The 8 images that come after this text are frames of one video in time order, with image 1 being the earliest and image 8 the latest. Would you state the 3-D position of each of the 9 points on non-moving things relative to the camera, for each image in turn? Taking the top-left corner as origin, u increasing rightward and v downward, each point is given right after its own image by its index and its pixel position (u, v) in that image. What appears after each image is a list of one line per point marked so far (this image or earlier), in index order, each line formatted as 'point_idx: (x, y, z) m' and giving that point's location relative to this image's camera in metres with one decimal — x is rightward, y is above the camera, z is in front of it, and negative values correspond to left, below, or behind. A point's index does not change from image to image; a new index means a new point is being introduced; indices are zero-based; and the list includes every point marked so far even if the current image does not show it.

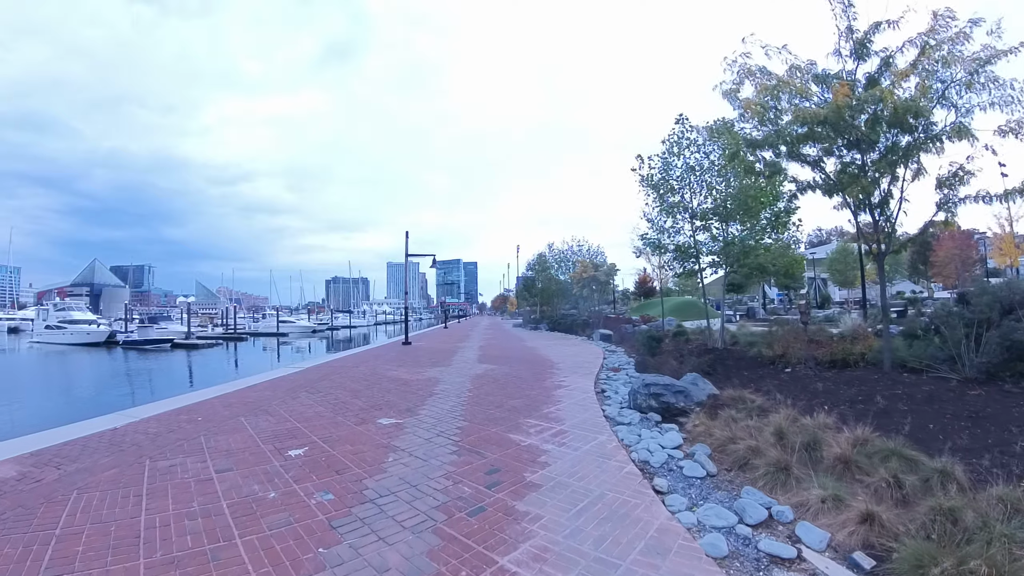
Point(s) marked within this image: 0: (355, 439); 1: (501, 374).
0: (-1.7, -1.6, +5.3) m
1: (-0.2, -1.7, +10.1) m
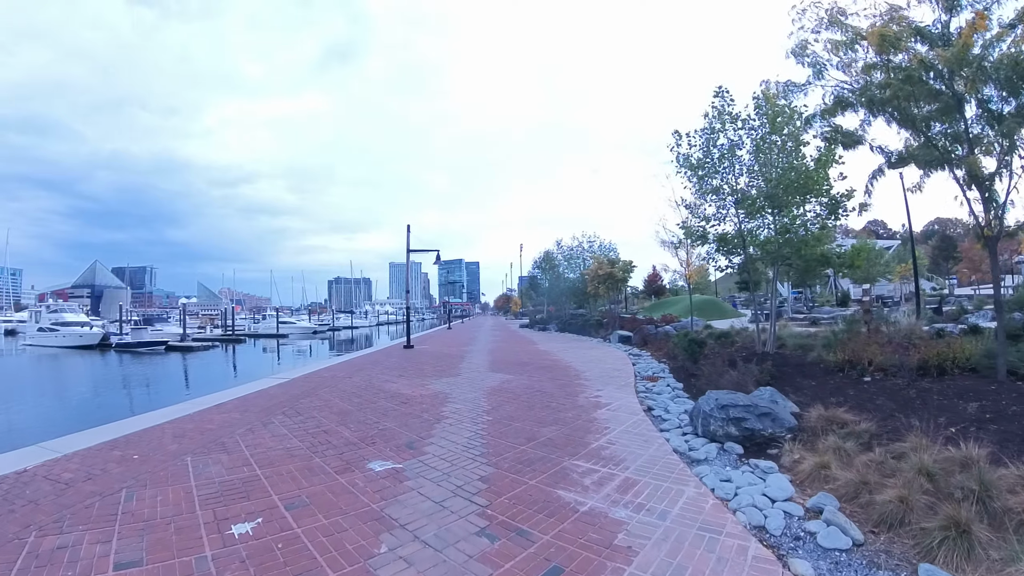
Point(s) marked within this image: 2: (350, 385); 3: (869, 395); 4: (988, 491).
0: (-1.3, -1.6, +3.7) m
1: (+0.2, -1.6, +8.4) m
2: (-2.9, -1.8, +8.6) m
3: (+5.4, -1.6, +7.4) m
4: (+4.1, -1.8, +4.2) m
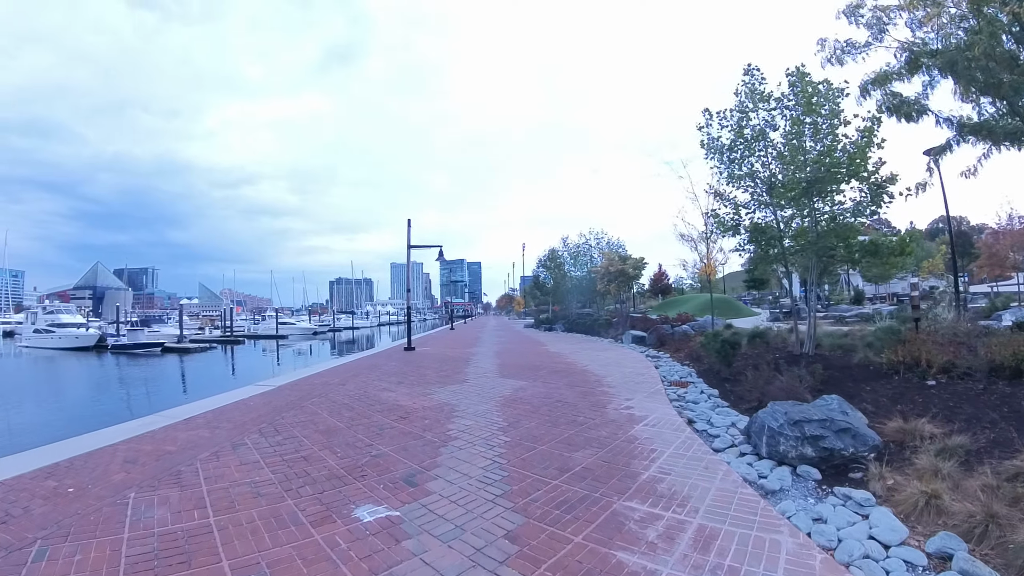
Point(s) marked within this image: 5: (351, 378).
0: (-1.1, -1.5, +2.6) m
1: (+0.4, -1.6, +7.4) m
2: (-2.7, -1.7, +7.6) m
3: (+5.7, -1.5, +6.4) m
4: (+4.3, -1.7, +3.1) m
5: (-3.2, -1.8, +9.5) m
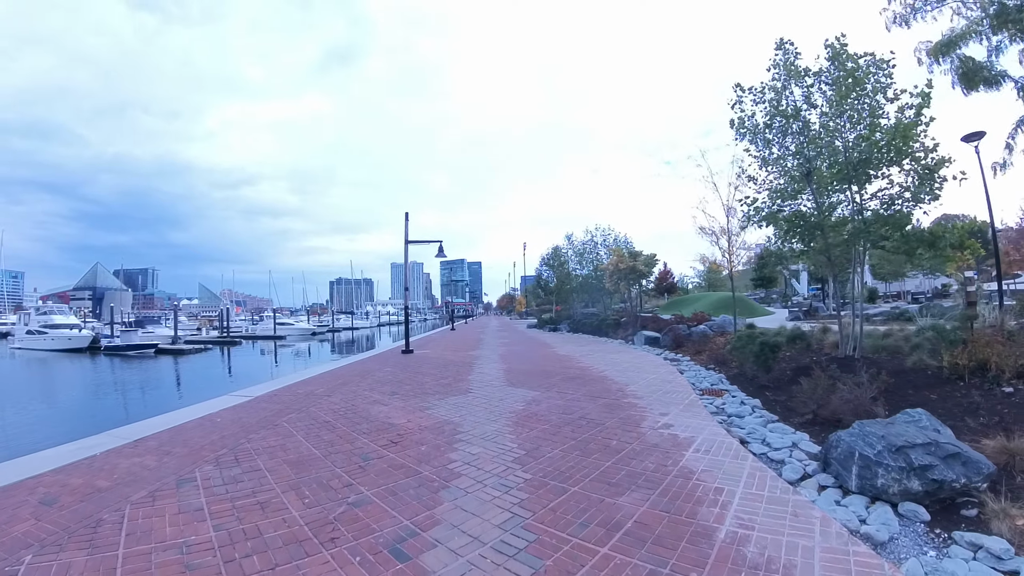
0: (-0.9, -1.5, +1.5) m
1: (+0.6, -1.5, +6.3) m
2: (-2.5, -1.7, +6.5) m
3: (+5.8, -1.5, +5.3) m
4: (+4.4, -1.6, +2.0) m
5: (-3.0, -1.7, +8.4) m
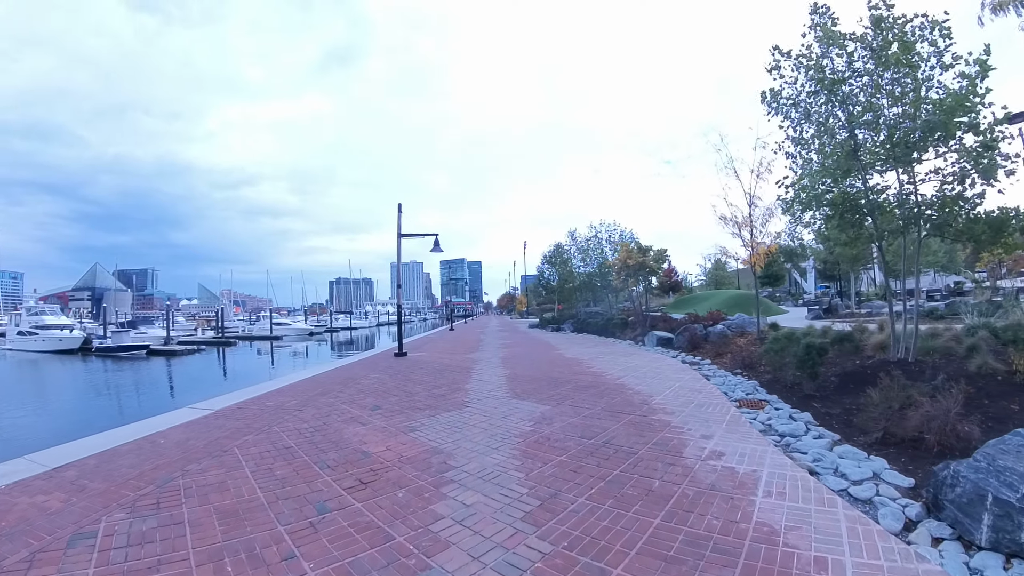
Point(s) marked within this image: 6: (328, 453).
0: (-0.9, -1.4, +0.4) m
1: (+0.6, -1.4, +5.1) m
2: (-2.4, -1.6, +5.4) m
3: (+5.9, -1.4, +4.1) m
4: (+4.5, -1.5, +0.9) m
5: (-3.0, -1.6, +7.3) m
6: (-1.7, -1.5, +4.7) m
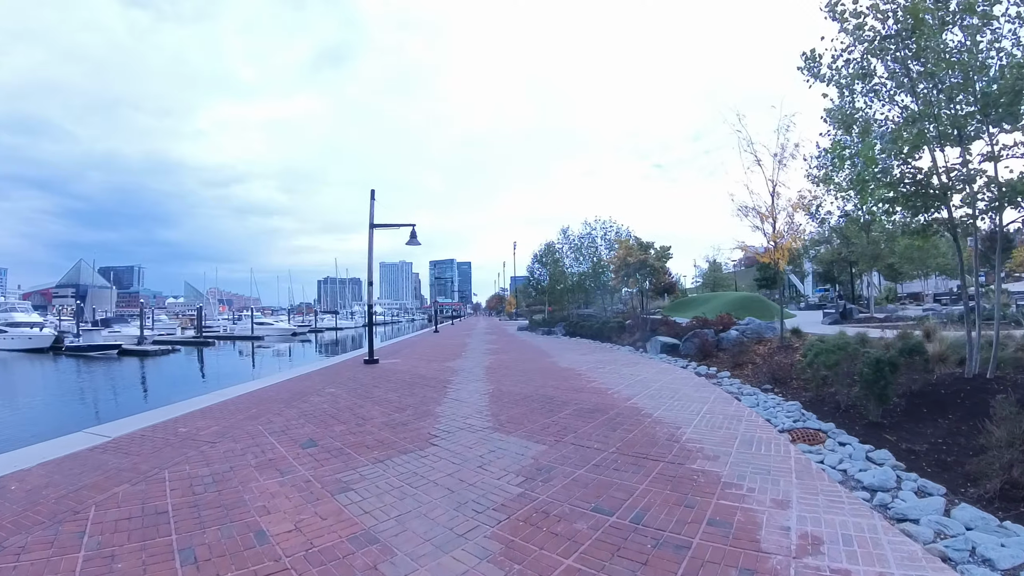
0: (-0.9, -1.3, -1.2) m
1: (+0.5, -1.4, +3.5) m
2: (-2.6, -1.5, +3.7) m
3: (+5.8, -1.4, +2.6) m
4: (+4.4, -1.5, -0.6) m
5: (-3.1, -1.6, +5.6) m
6: (-1.9, -1.4, +3.0) m
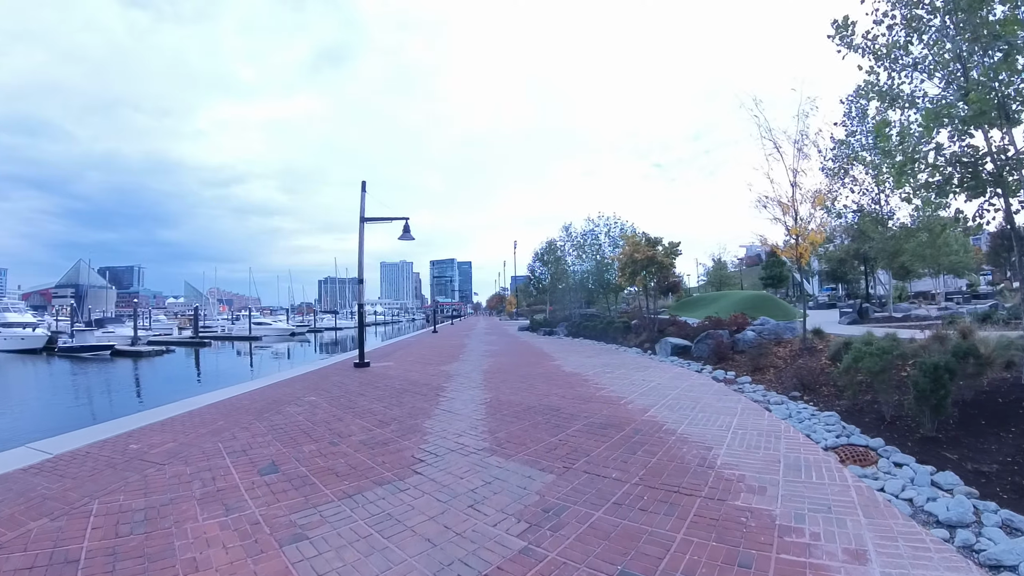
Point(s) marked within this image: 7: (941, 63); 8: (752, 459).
0: (-0.9, -1.3, -2.0) m
1: (+0.5, -1.3, +2.8) m
2: (-2.6, -1.5, +3.0) m
3: (+5.8, -1.3, +1.9) m
4: (+4.4, -1.5, -1.4) m
5: (-3.1, -1.5, +4.9) m
6: (-1.9, -1.4, +2.3) m
7: (+6.2, +3.3, +7.1) m
8: (+2.0, -1.4, +3.9) m
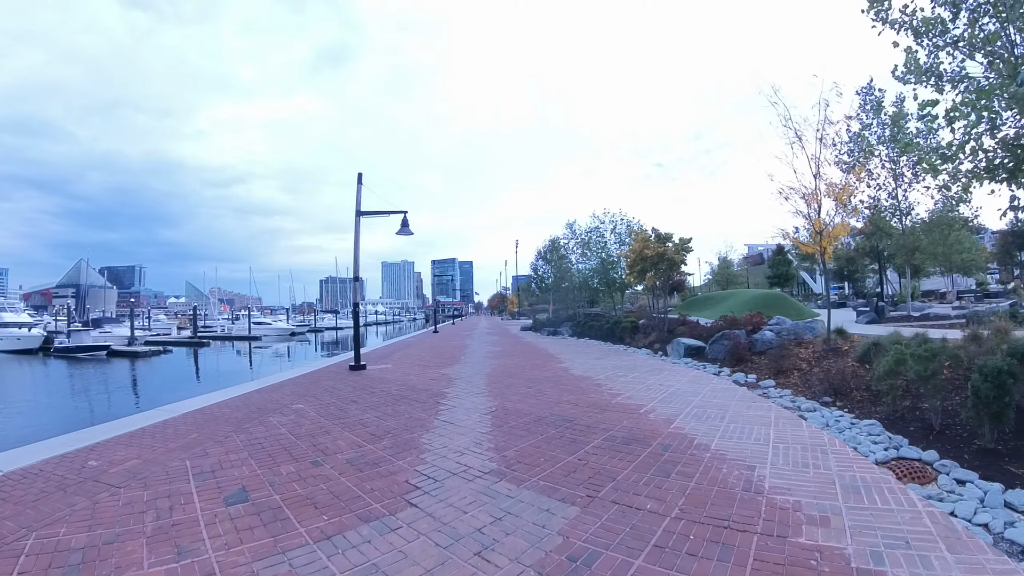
0: (-0.9, -1.2, -2.5) m
1: (+0.6, -1.3, +2.2) m
2: (-2.5, -1.4, +2.4) m
3: (+5.9, -1.3, +1.3) m
4: (+4.5, -1.4, -2.0) m
5: (-3.1, -1.5, +4.3) m
6: (-1.8, -1.4, +1.7) m
7: (+6.3, +3.3, +6.5) m
8: (+2.1, -1.4, +3.3) m
